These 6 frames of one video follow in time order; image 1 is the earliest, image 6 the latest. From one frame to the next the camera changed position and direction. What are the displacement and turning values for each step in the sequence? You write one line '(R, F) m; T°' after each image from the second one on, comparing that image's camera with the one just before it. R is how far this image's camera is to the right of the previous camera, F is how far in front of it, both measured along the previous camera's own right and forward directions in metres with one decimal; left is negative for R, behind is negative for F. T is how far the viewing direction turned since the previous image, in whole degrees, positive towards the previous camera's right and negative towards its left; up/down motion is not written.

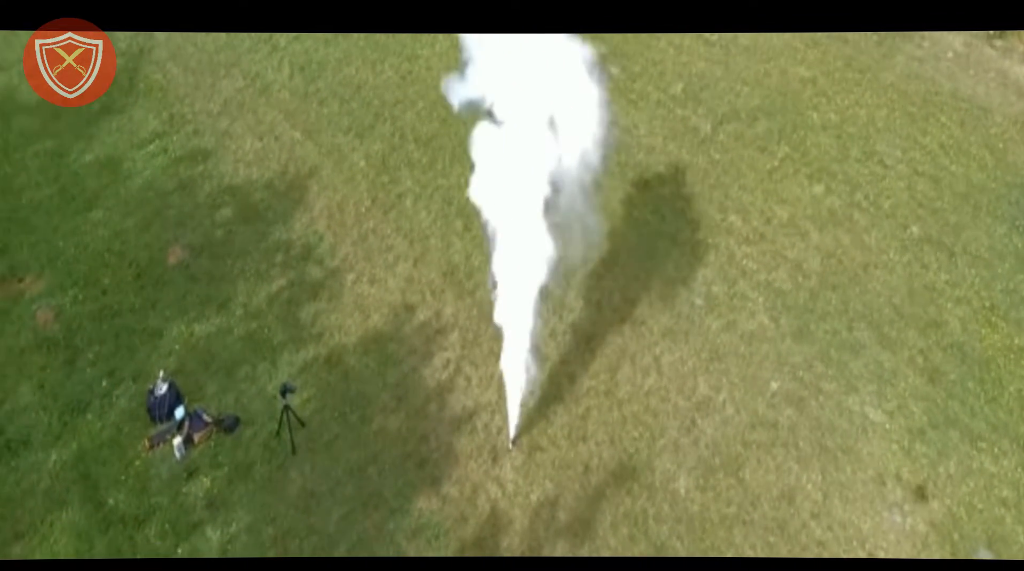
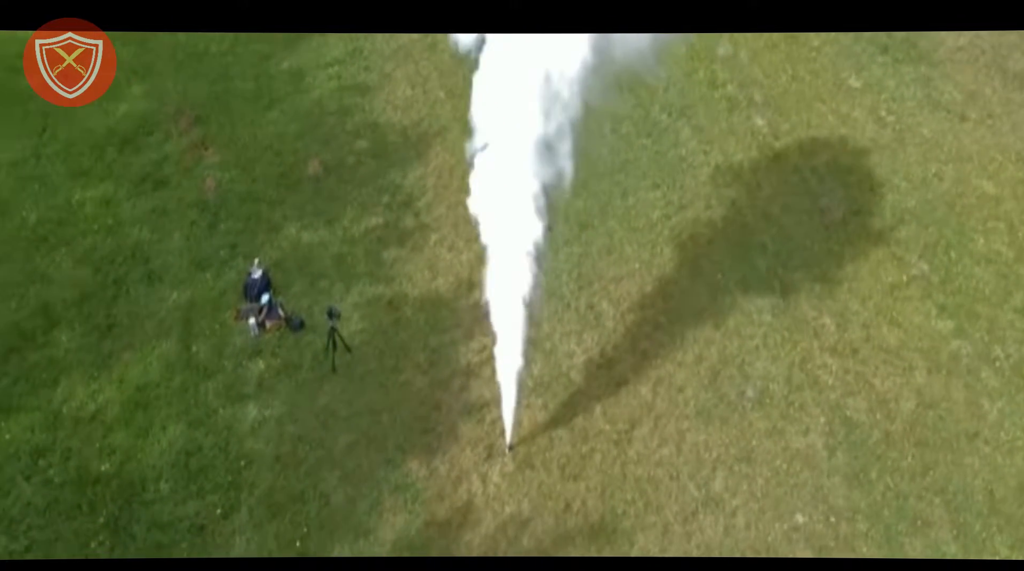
(+4.1, +0.7) m; -21°
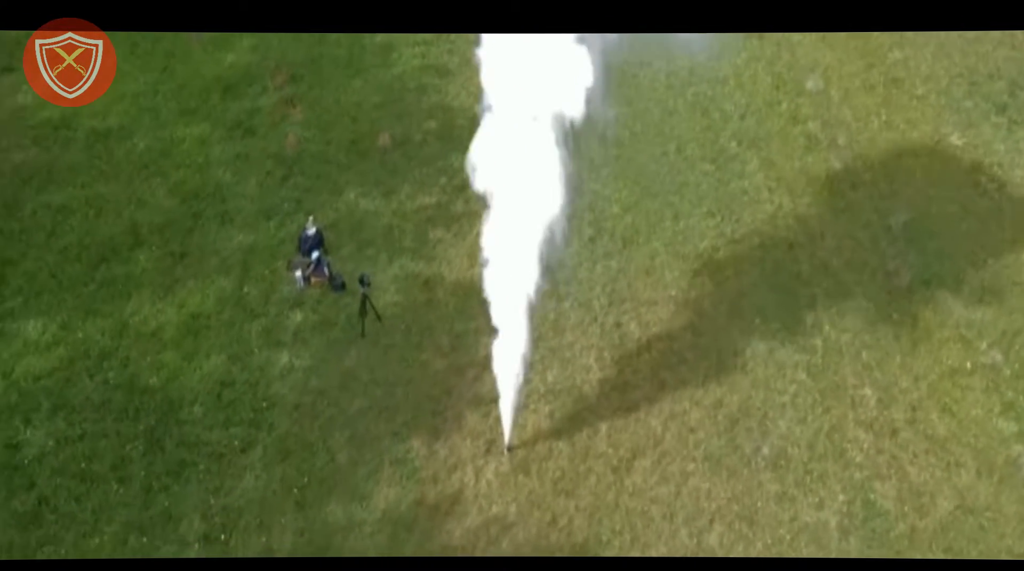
(+1.7, +0.6) m; -9°
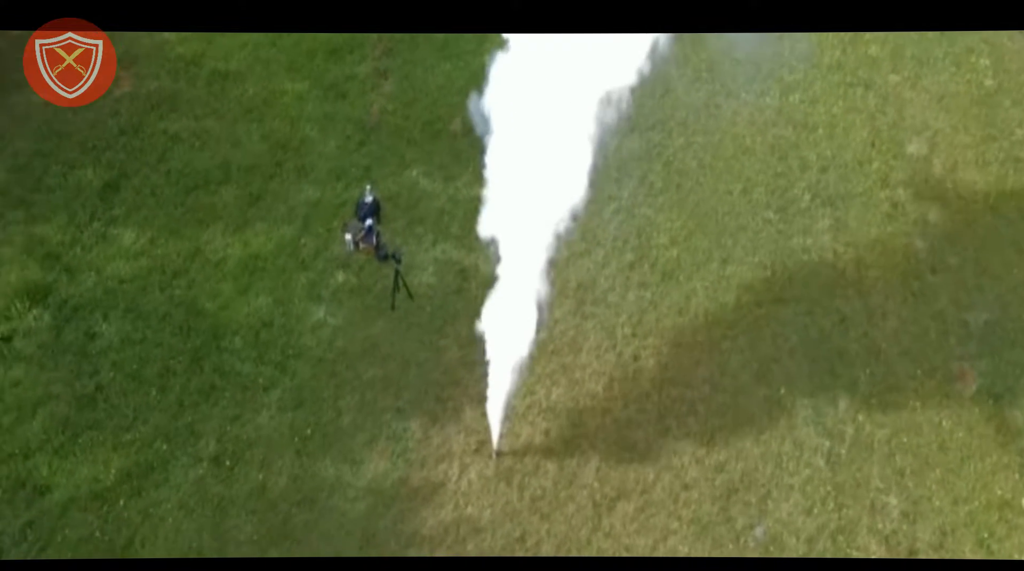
(+2.0, +0.7) m; -11°
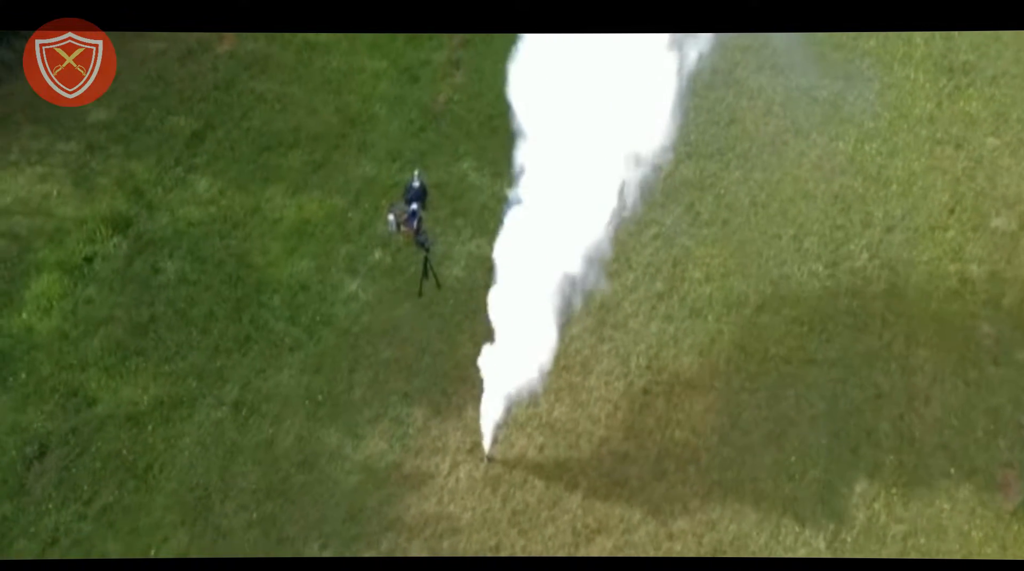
(+1.8, +0.5) m; -11°
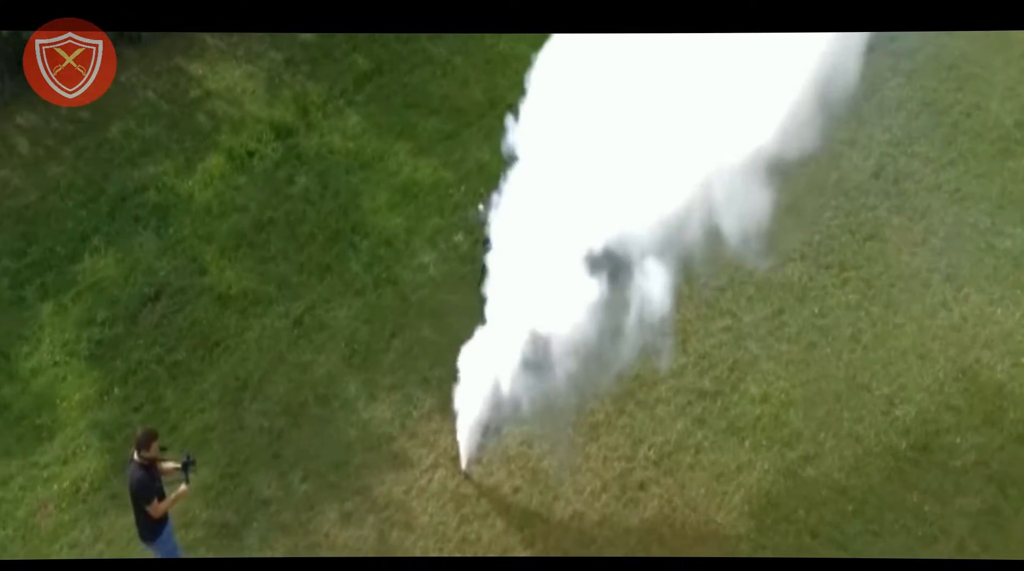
(+3.2, +1.5) m; -23°
